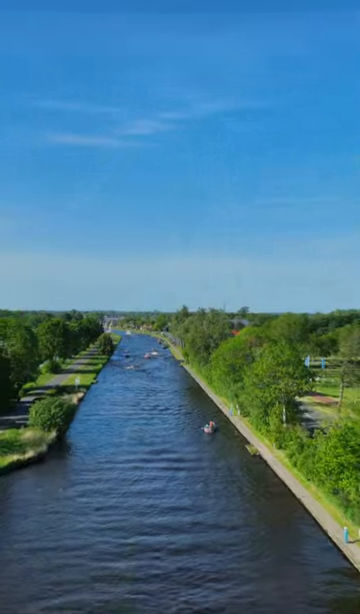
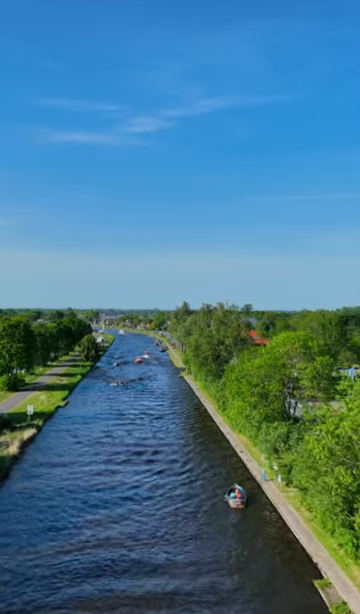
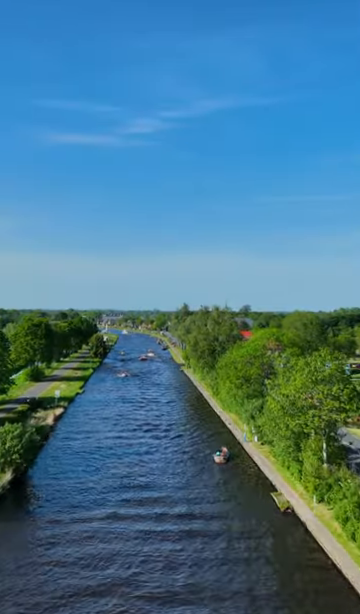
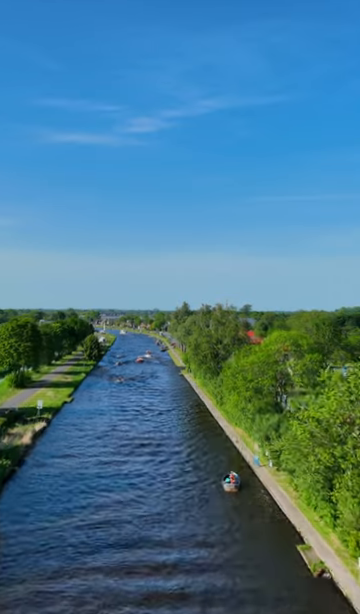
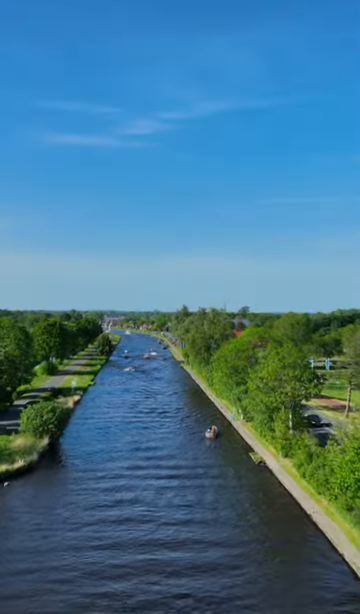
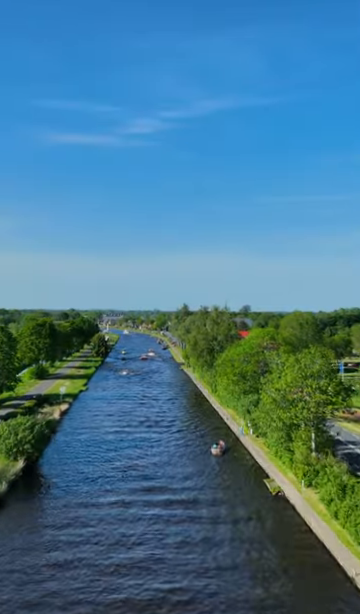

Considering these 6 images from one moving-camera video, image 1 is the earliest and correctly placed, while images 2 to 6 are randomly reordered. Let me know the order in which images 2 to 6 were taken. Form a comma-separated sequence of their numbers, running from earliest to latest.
5, 6, 3, 4, 2
